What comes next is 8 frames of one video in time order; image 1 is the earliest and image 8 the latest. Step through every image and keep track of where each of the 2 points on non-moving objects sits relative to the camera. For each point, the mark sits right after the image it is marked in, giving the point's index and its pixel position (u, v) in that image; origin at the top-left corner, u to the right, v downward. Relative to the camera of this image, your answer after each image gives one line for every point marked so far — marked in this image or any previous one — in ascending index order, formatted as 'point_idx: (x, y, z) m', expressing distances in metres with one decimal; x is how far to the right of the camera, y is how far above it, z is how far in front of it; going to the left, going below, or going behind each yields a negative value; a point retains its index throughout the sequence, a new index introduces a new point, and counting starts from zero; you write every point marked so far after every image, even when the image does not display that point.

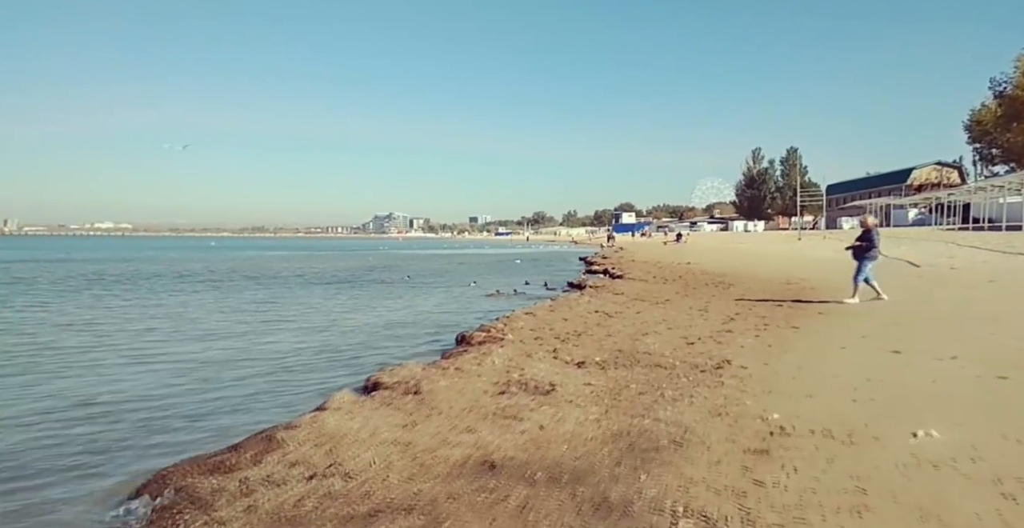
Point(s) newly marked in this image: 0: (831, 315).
0: (+7.7, -1.3, +15.8) m
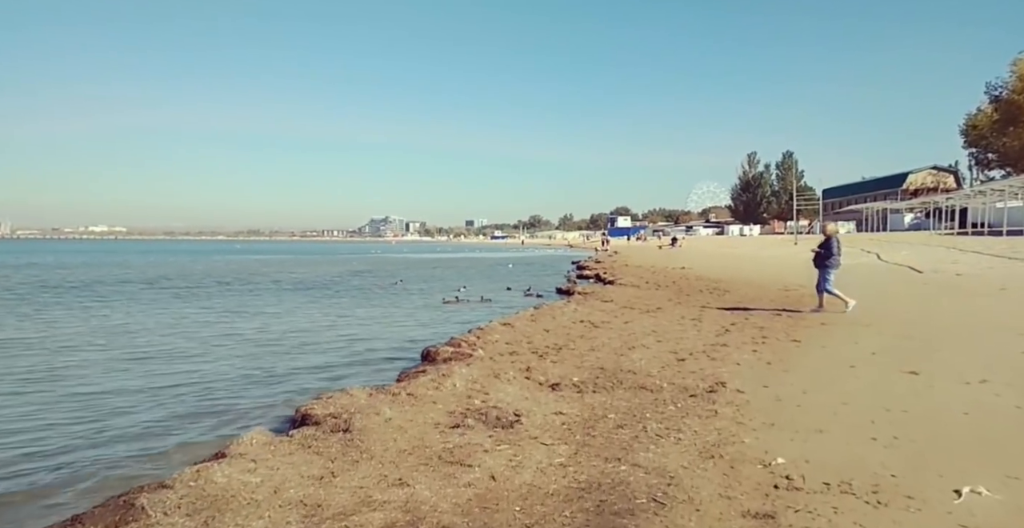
0: (+7.2, -1.4, +14.7) m
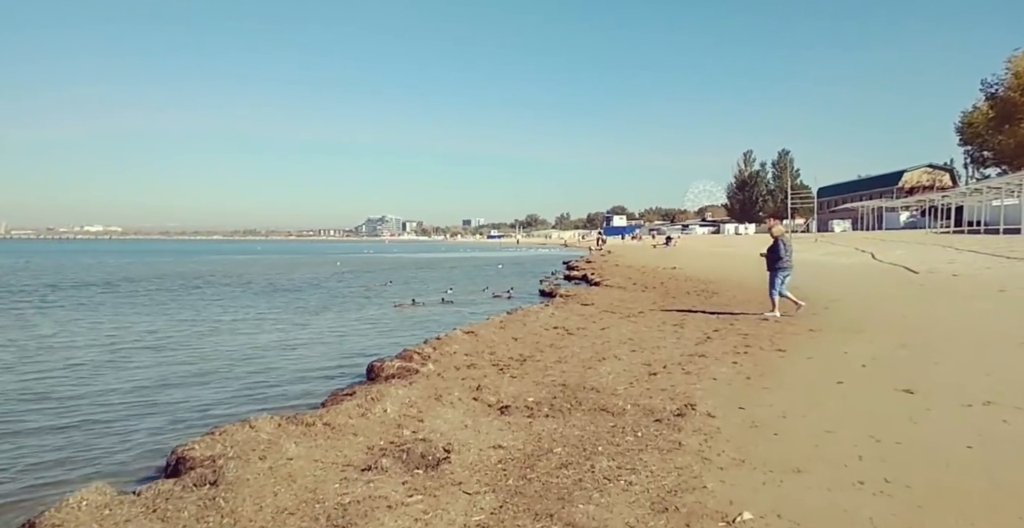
0: (+6.5, -1.5, +13.7) m
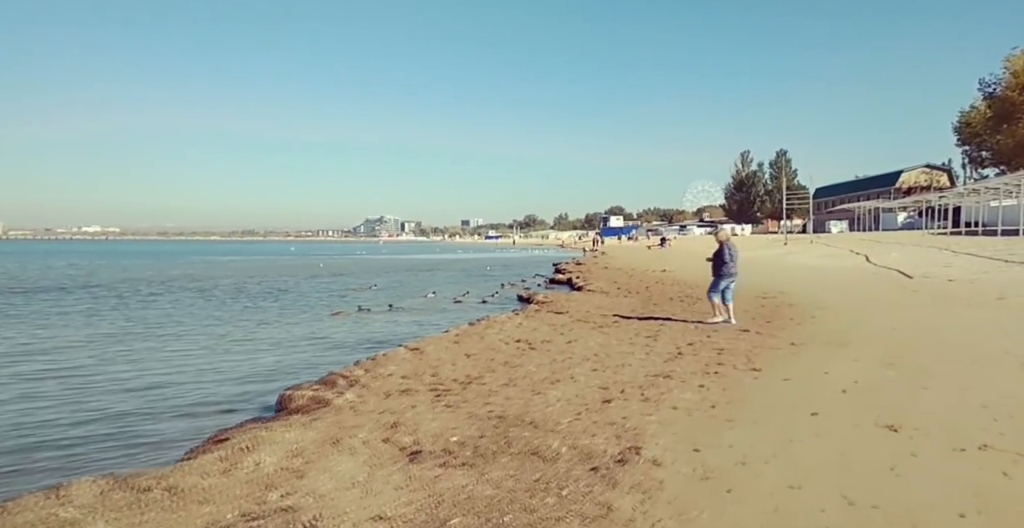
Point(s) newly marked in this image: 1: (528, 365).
0: (+5.7, -1.6, +12.6) m
1: (+0.3, -1.8, +11.3) m
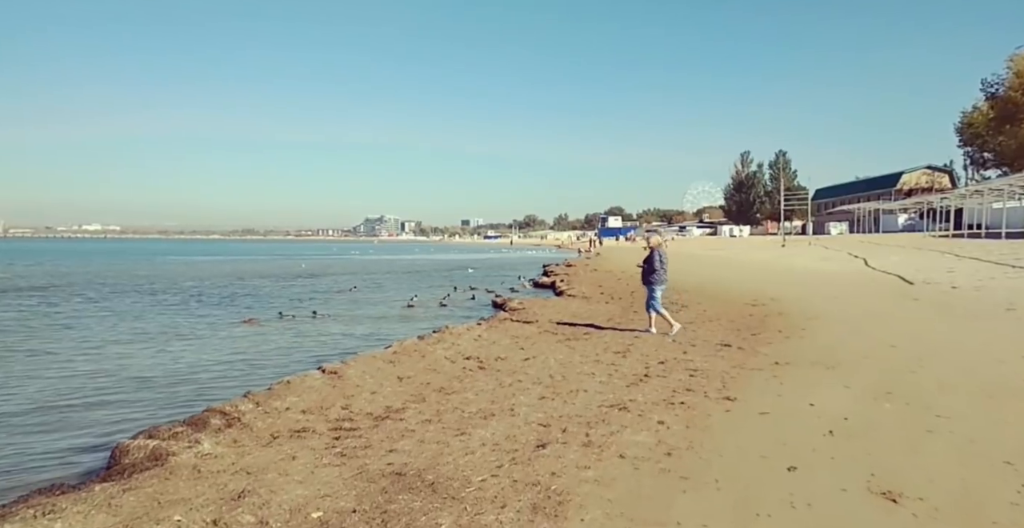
0: (+4.7, -1.8, +11.0) m
1: (-0.7, -1.9, +9.7) m
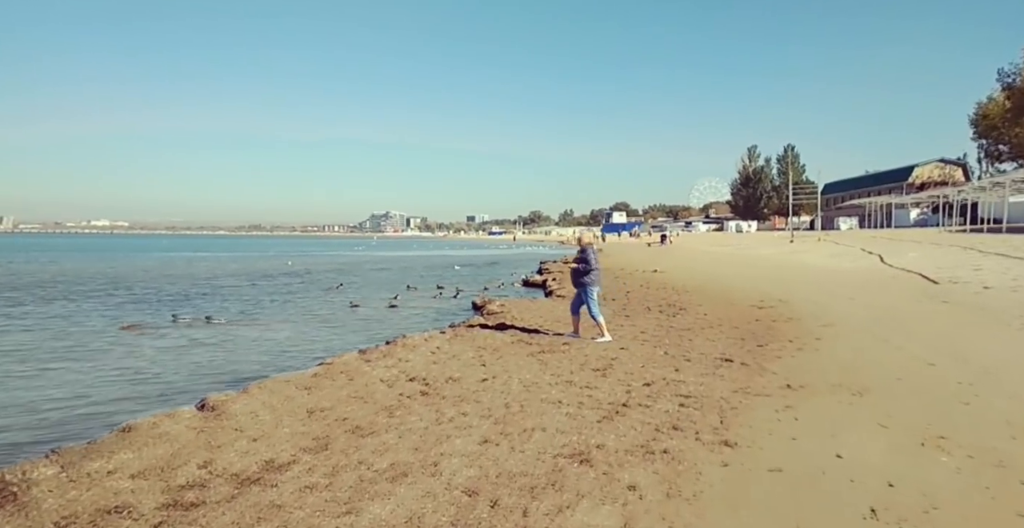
0: (+4.0, -1.8, +8.7) m
1: (-1.4, -1.9, +7.5) m
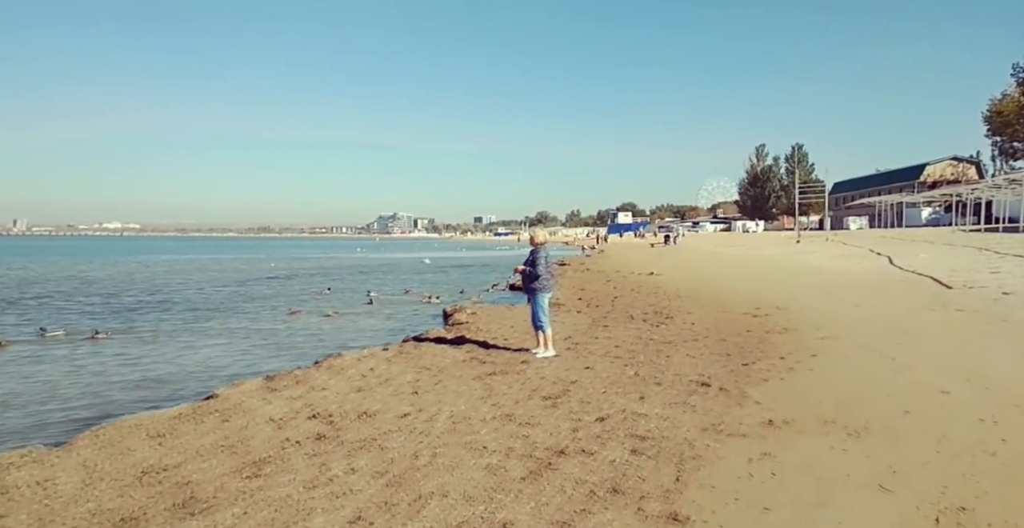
0: (+3.0, -2.0, +6.9) m
1: (-2.4, -2.1, +5.8) m
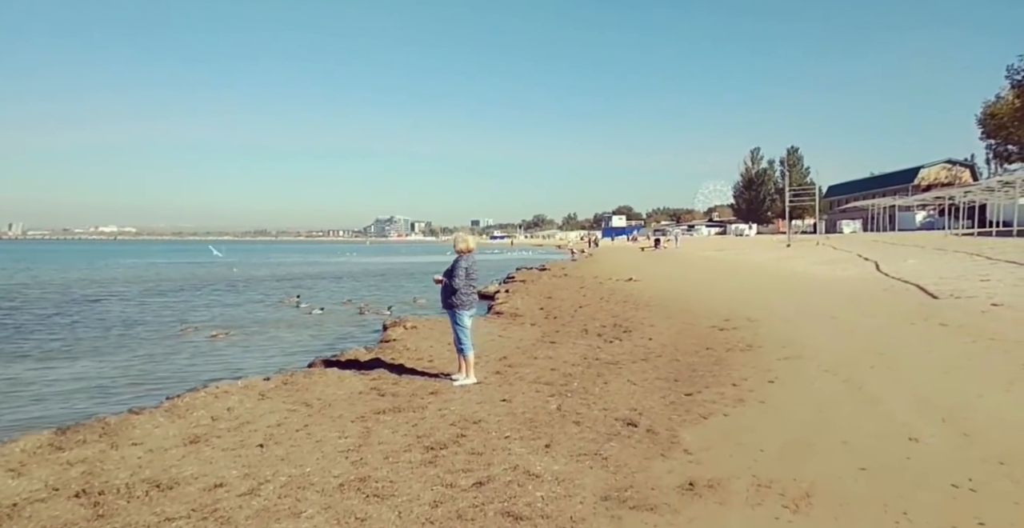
0: (+1.5, -2.2, +5.2) m
1: (-3.9, -2.3, +4.0) m
